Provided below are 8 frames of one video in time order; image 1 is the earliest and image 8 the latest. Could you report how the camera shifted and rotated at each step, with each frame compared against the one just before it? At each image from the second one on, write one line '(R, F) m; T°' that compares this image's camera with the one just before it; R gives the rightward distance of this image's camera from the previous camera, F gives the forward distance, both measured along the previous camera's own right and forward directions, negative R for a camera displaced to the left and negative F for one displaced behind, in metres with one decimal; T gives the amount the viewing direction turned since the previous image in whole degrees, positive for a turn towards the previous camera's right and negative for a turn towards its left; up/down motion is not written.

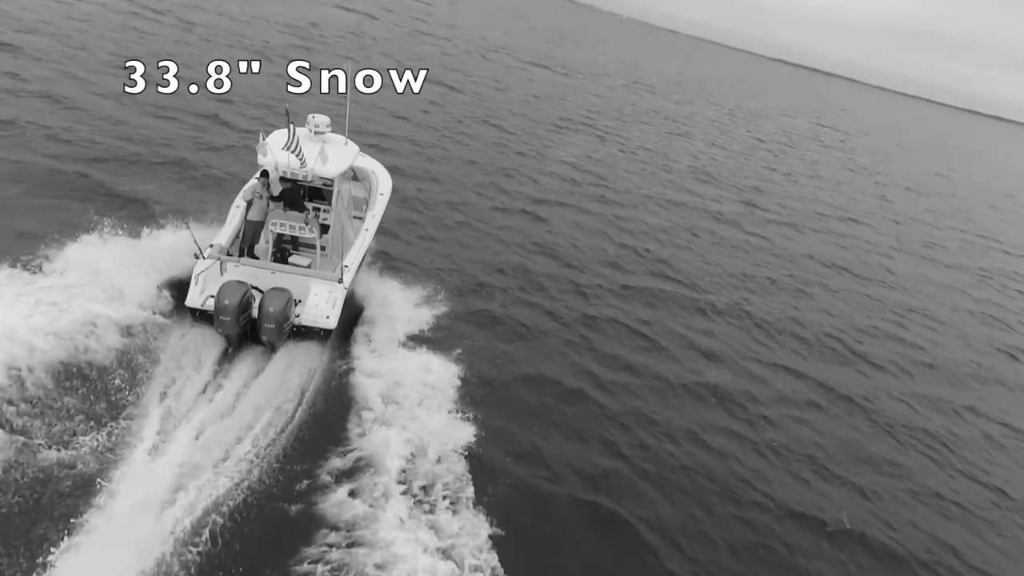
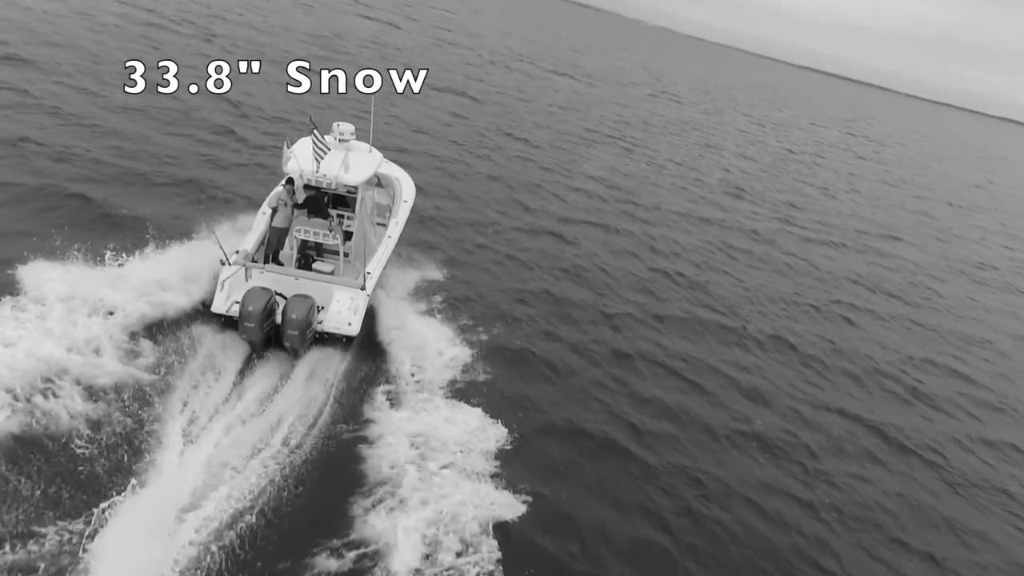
(-0.1, +1.1) m; -2°
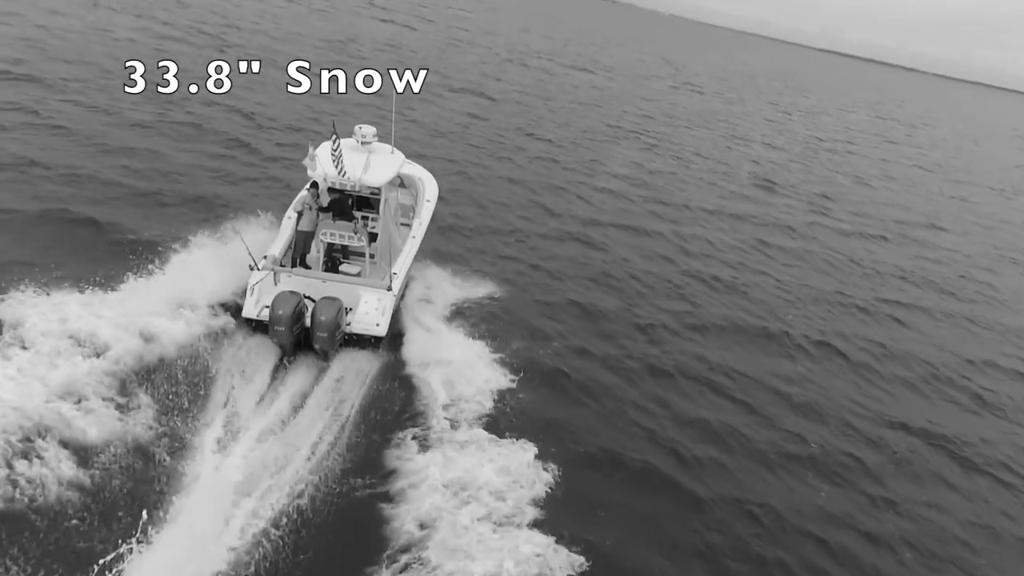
(-0.1, +0.8) m; -2°
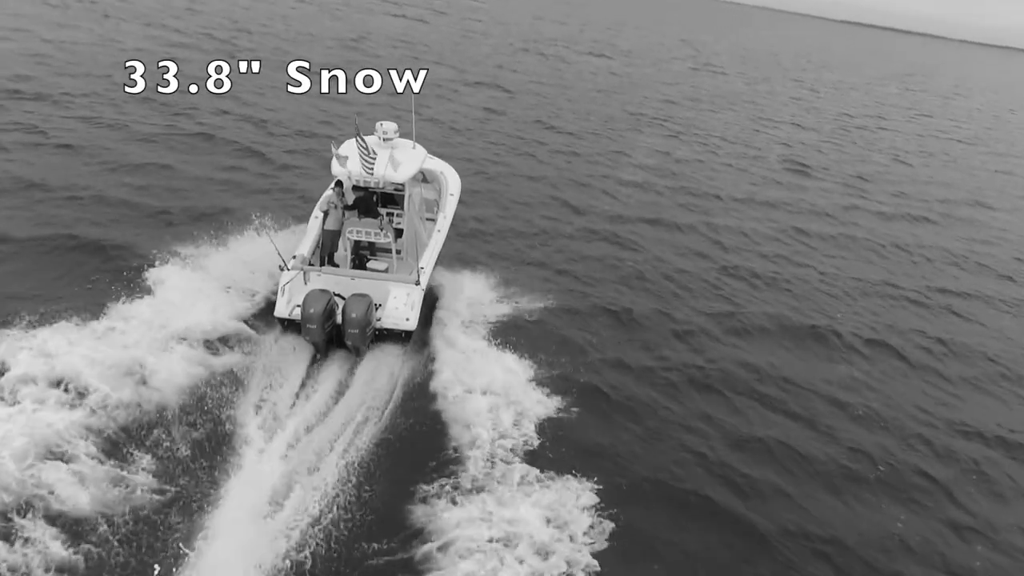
(-0.1, +0.9) m; -2°
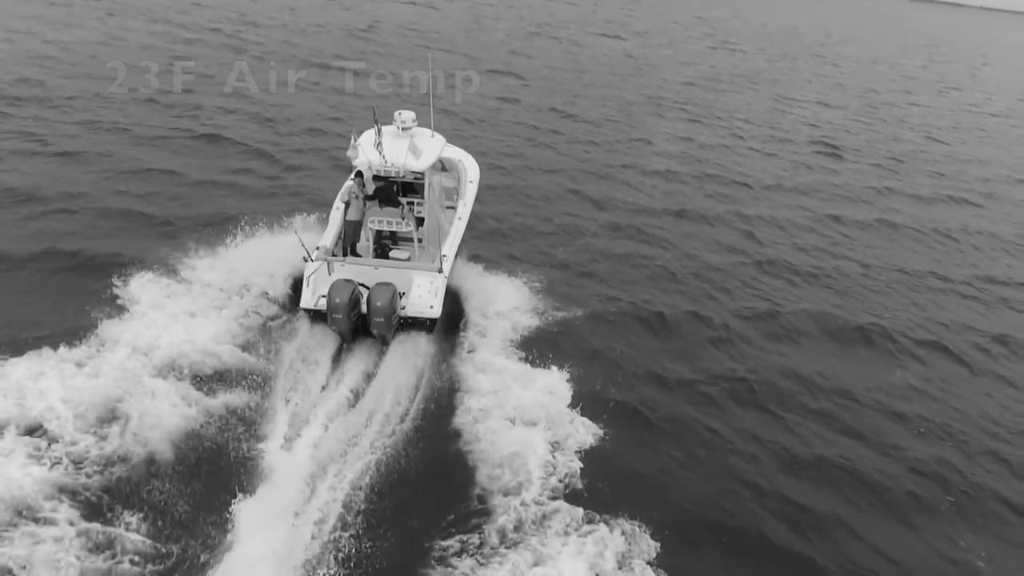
(-0.1, +0.9) m; -1°
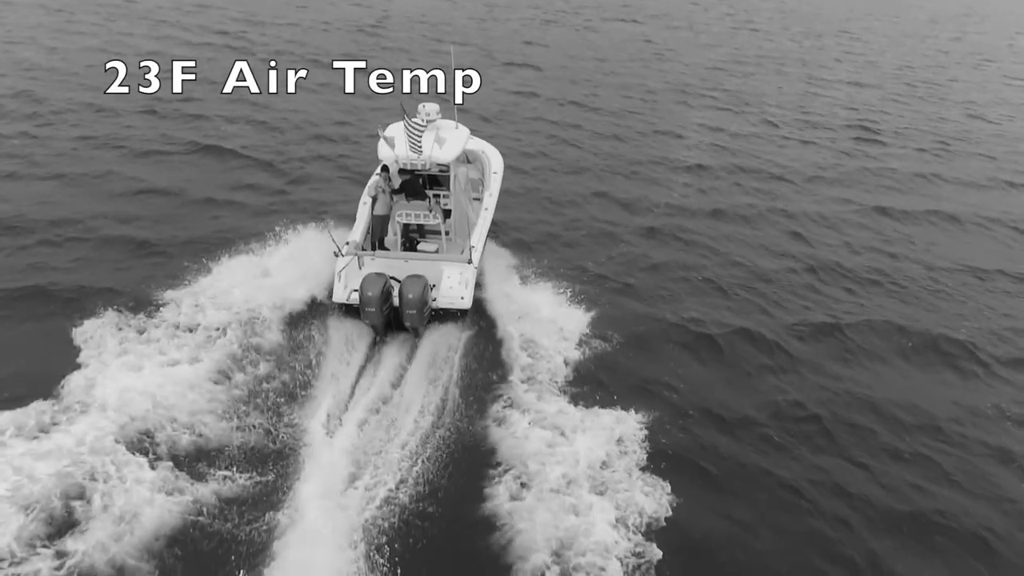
(-0.2, +1.3) m; -2°
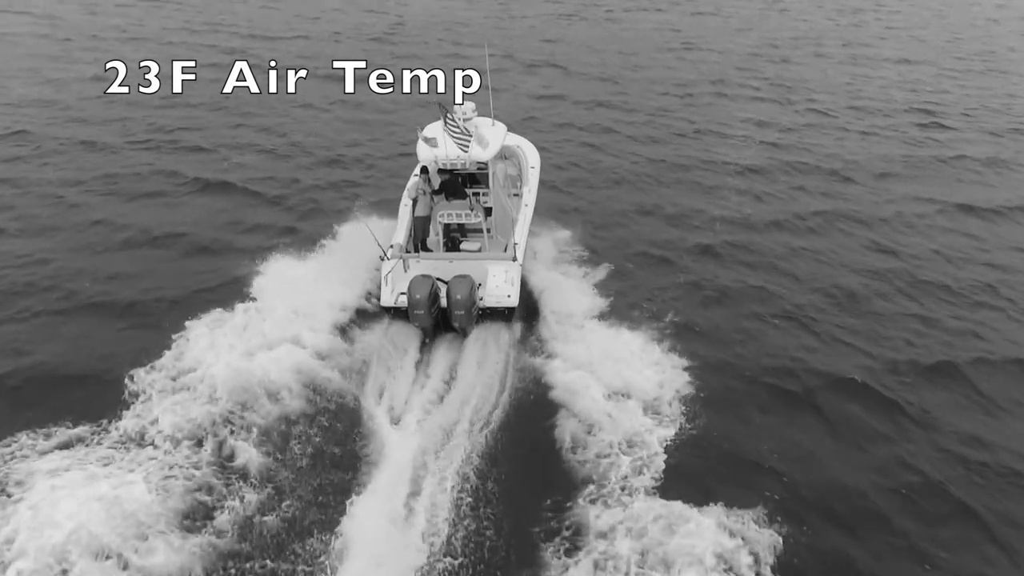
(-0.3, +1.9) m; -2°
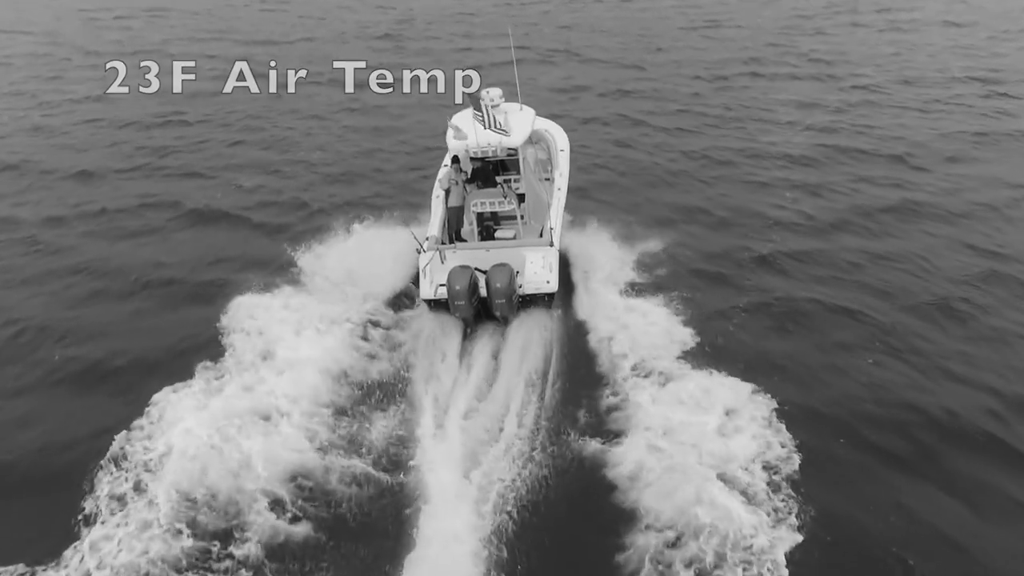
(-0.2, +1.8) m; -2°
